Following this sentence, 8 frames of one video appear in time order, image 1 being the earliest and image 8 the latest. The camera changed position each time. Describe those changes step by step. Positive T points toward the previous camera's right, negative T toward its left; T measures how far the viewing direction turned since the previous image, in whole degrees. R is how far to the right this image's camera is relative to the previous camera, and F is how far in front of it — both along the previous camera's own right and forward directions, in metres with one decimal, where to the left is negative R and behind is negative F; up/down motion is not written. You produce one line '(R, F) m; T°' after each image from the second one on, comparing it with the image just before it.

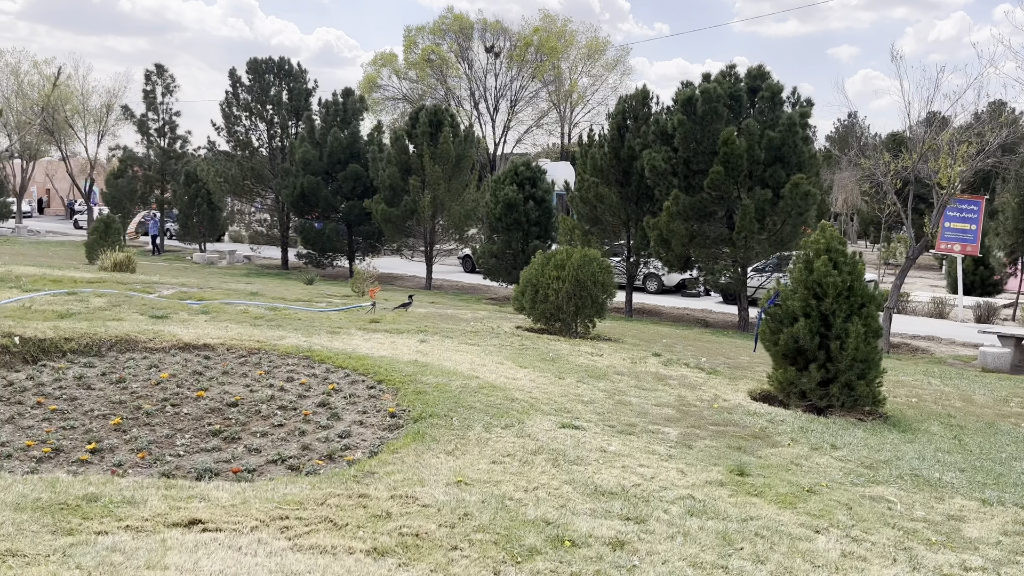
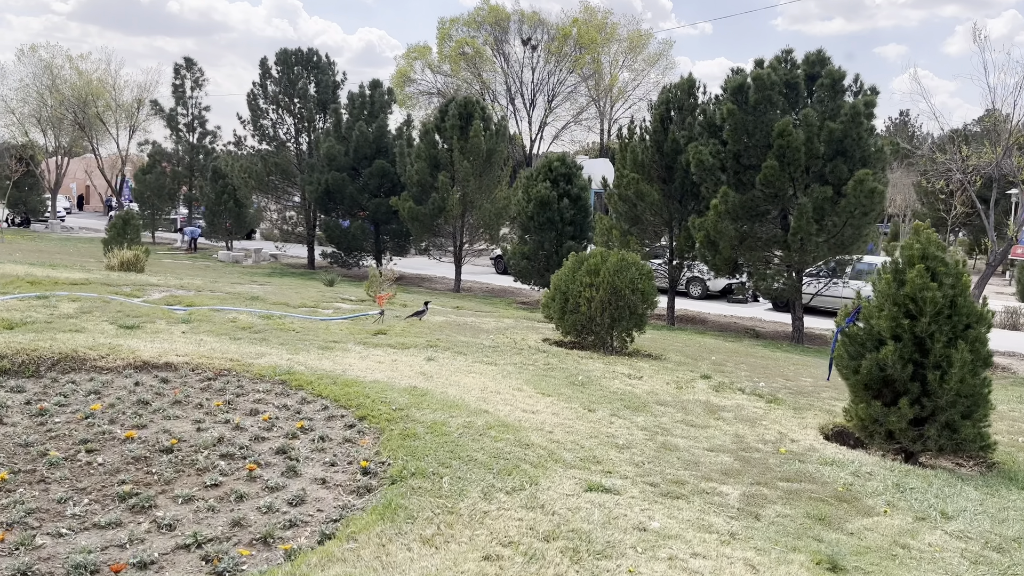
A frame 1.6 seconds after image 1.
(+0.1, +1.4) m; -3°
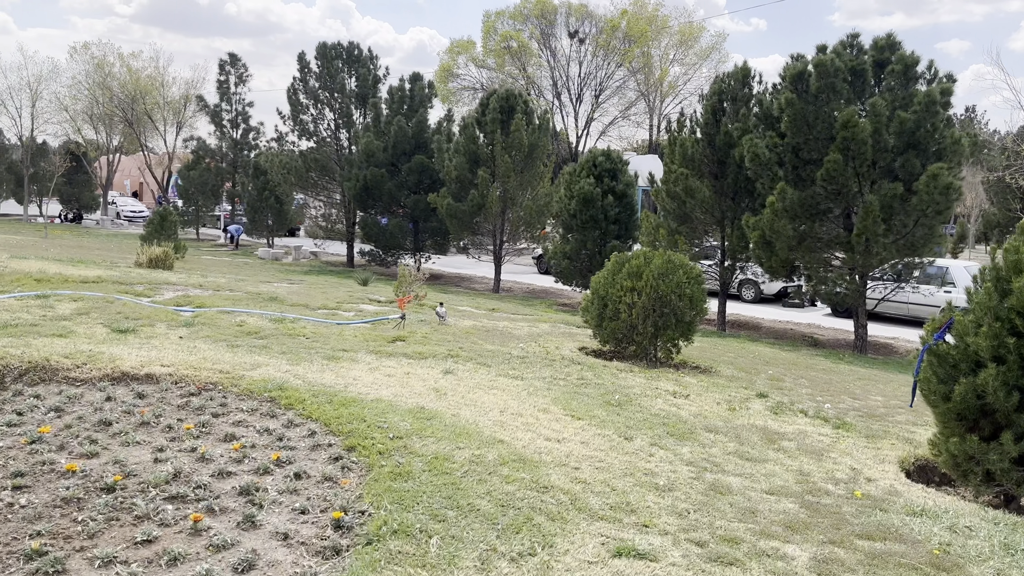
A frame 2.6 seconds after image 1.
(+0.2, +0.9) m; -3°
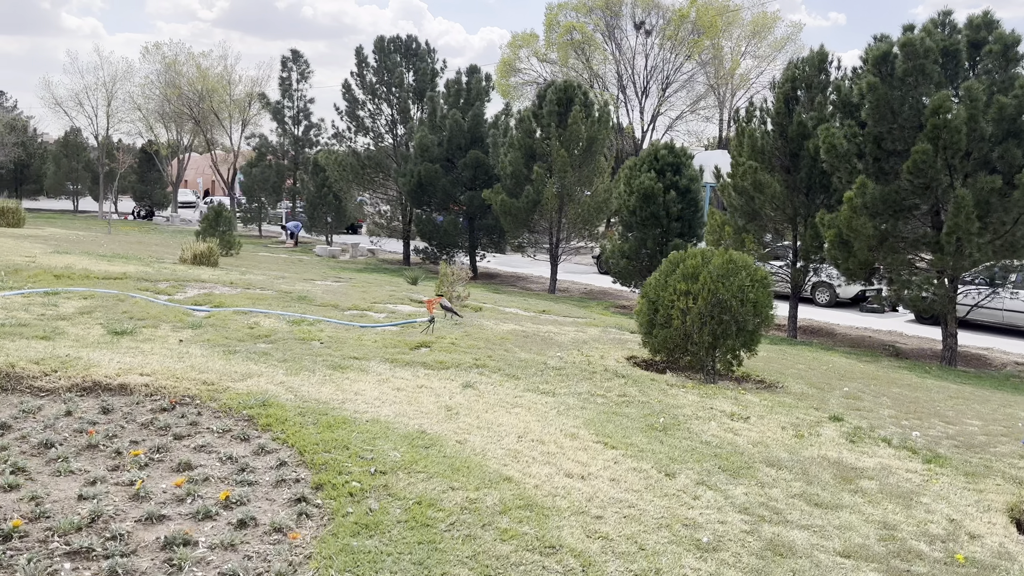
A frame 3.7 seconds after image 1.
(+0.3, +0.9) m; -5°
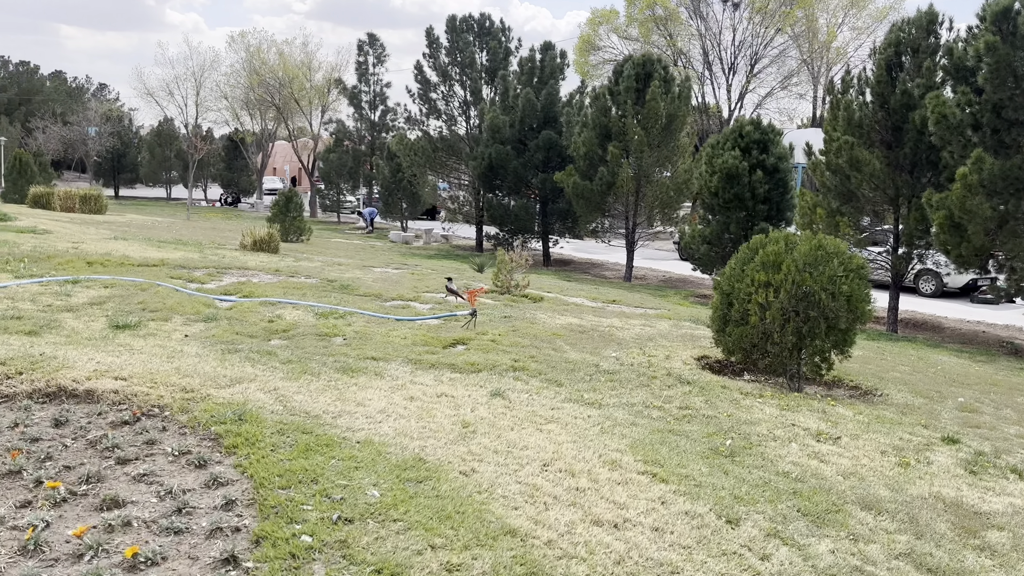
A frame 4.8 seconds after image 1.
(+0.3, +0.9) m; -6°
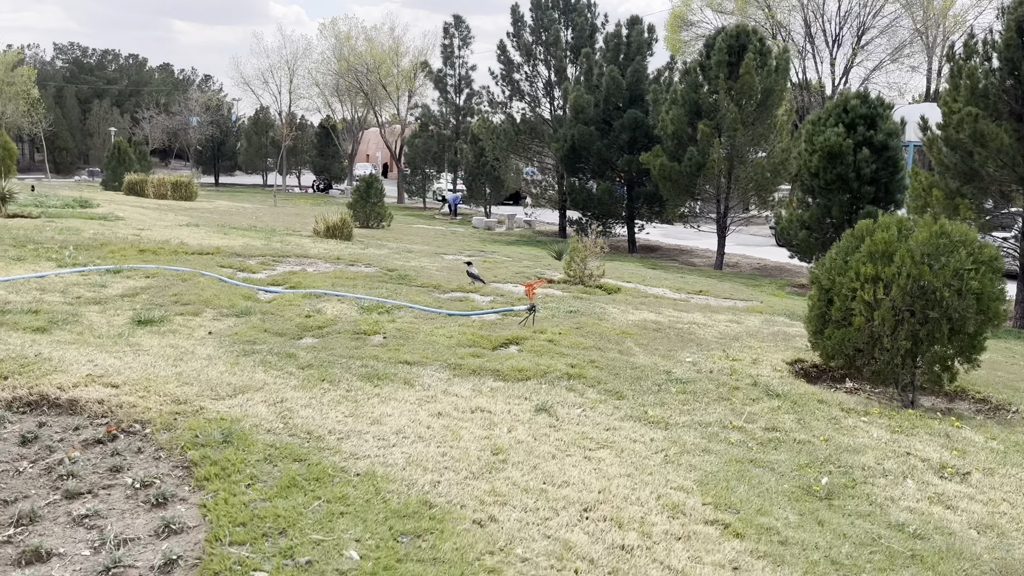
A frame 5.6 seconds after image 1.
(+0.2, +0.8) m; -6°
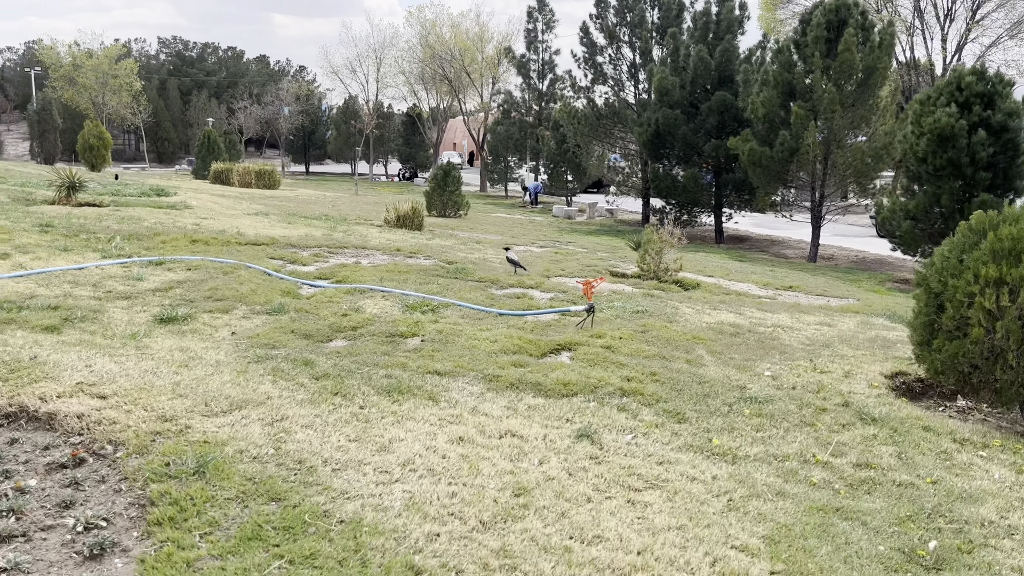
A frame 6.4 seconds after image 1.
(+0.2, +0.6) m; -6°
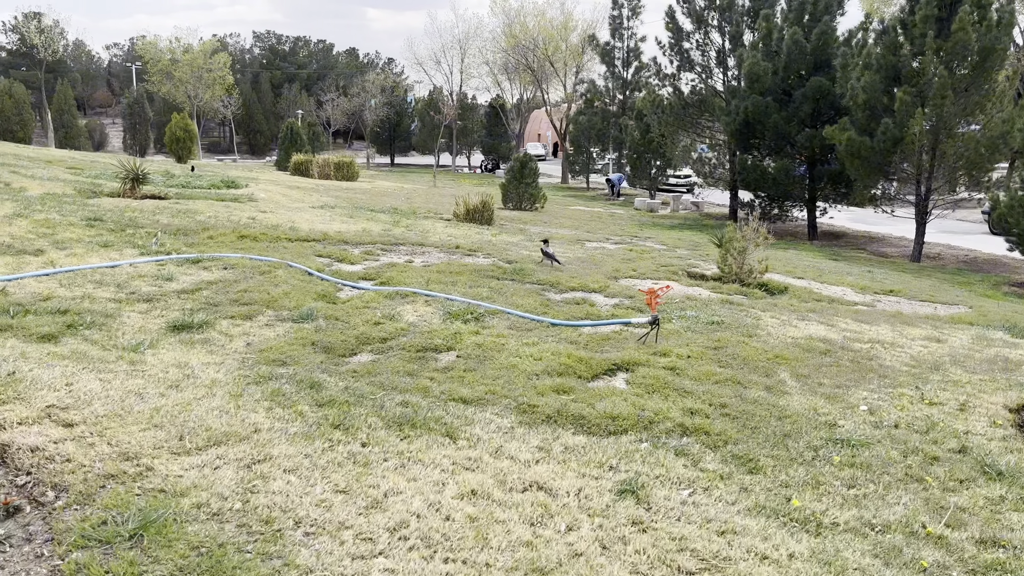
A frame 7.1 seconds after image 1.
(+0.2, +0.7) m; -6°
